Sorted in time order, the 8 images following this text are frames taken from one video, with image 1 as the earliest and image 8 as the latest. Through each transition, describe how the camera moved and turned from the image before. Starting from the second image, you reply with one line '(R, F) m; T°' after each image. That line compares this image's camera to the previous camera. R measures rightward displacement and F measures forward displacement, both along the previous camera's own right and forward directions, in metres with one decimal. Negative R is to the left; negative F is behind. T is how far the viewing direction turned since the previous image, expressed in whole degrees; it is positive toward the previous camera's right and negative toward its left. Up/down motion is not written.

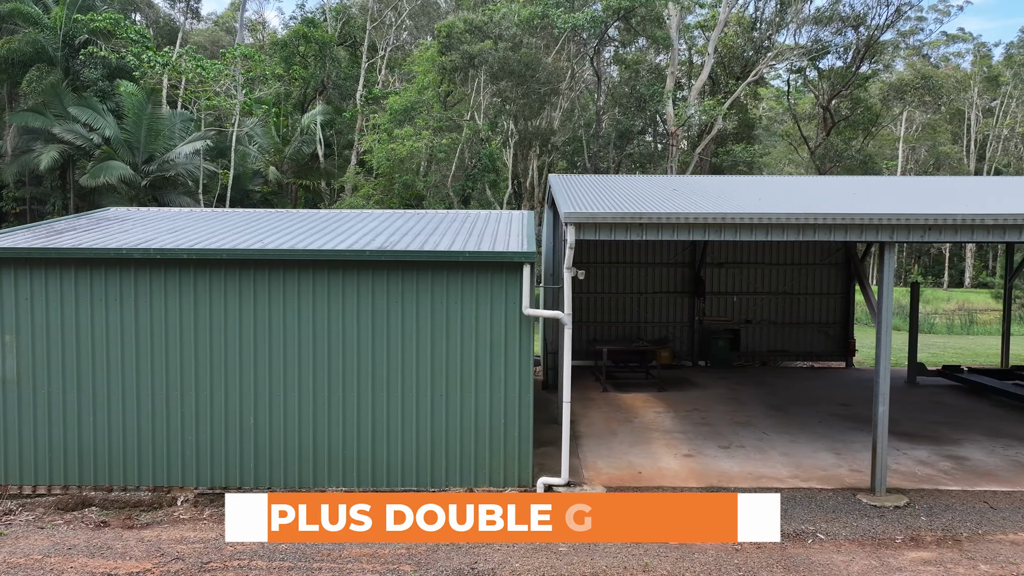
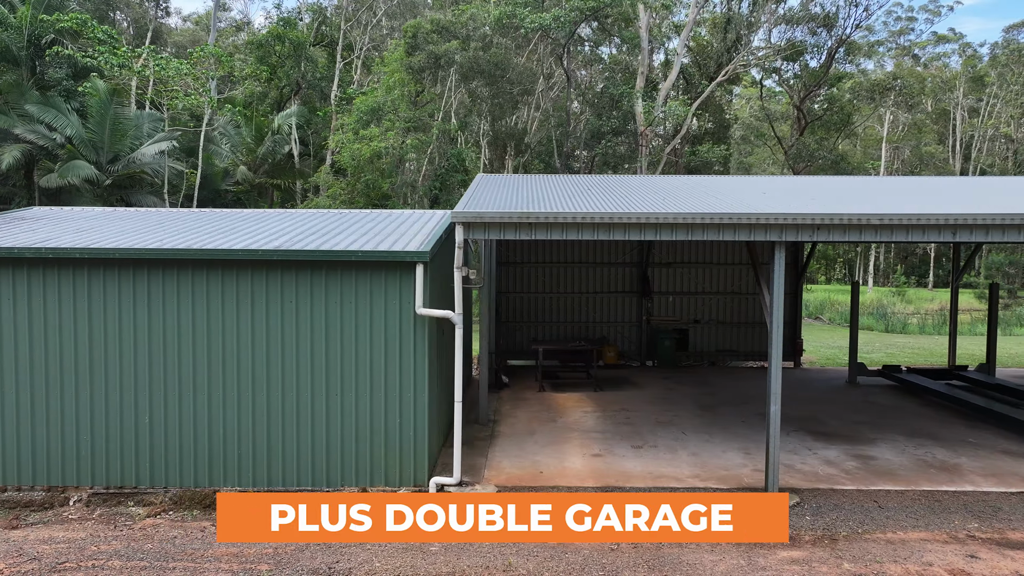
(+0.6, 0.0) m; 0°
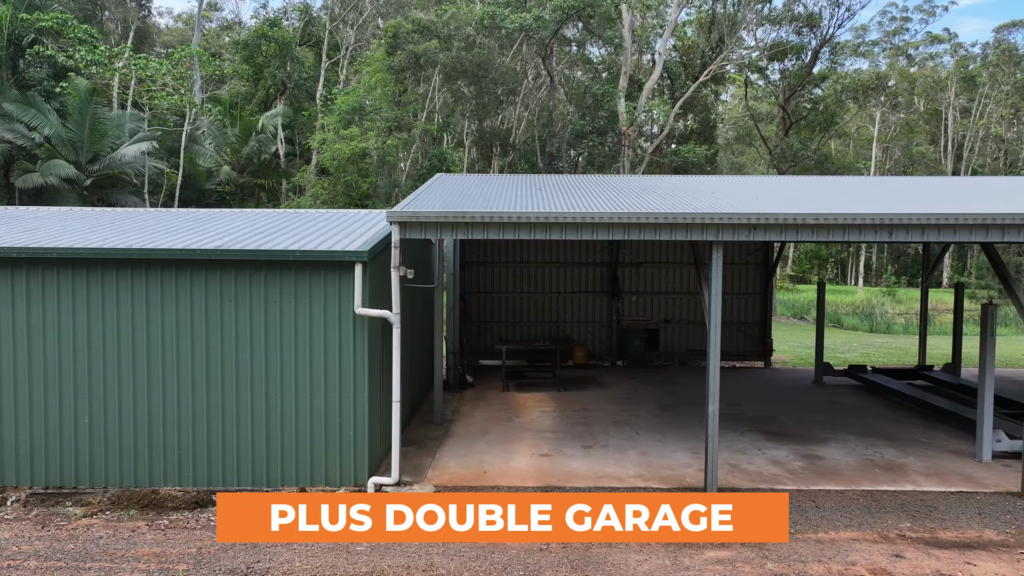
(+0.3, 0.0) m; 0°
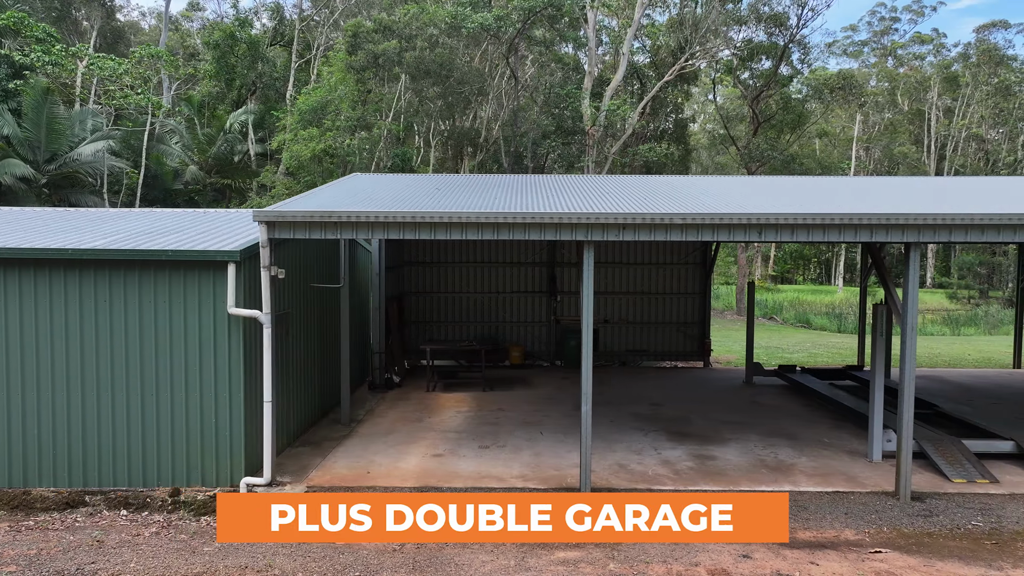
(+0.7, 0.0) m; 0°
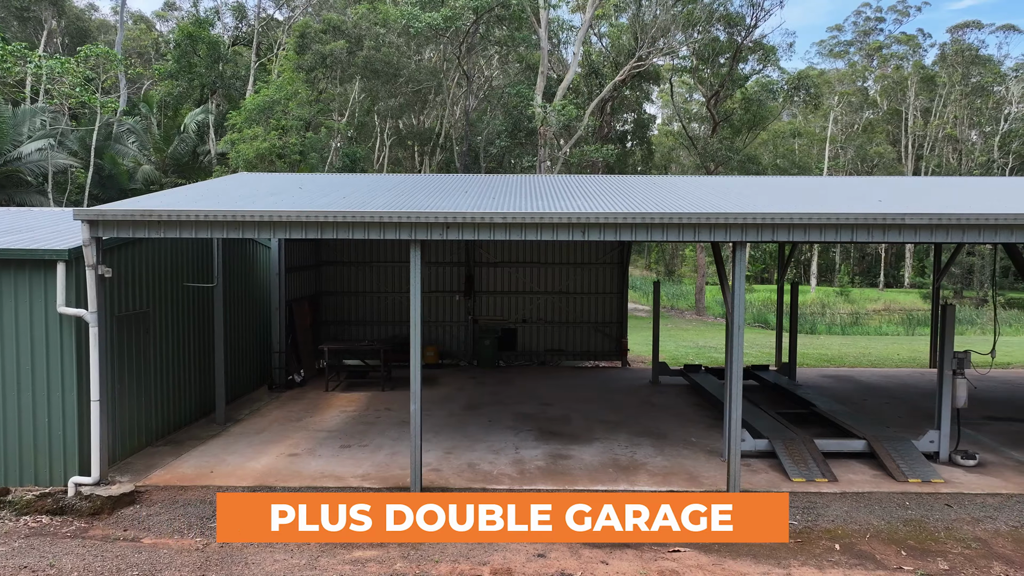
(+0.9, 0.0) m; 0°
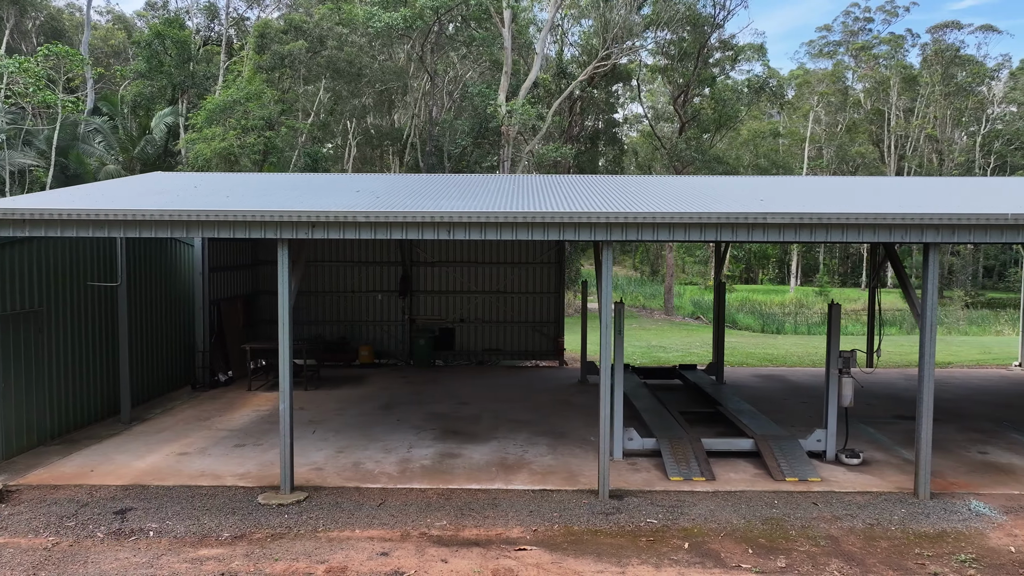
(+0.7, 0.0) m; 0°
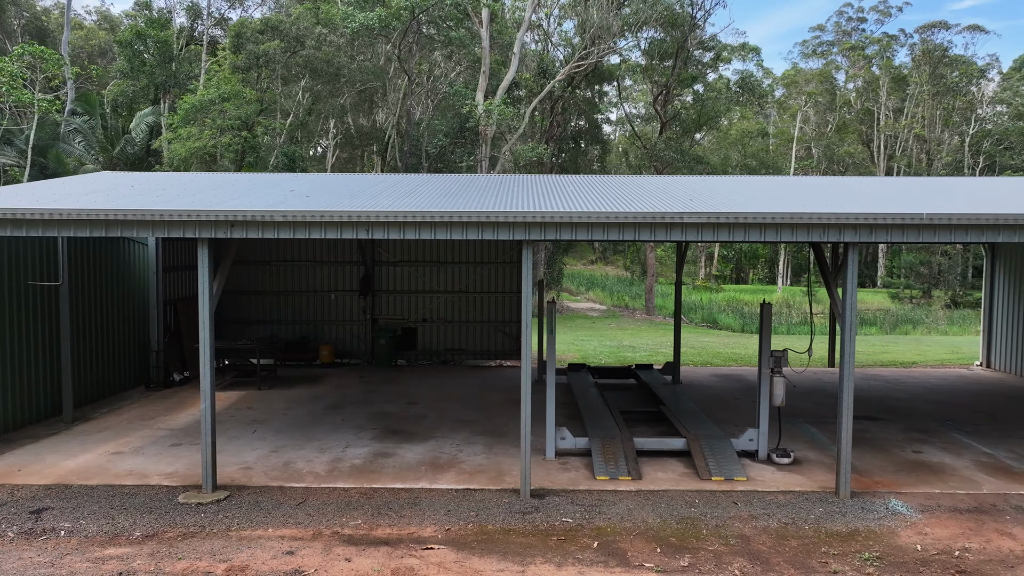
(+0.4, 0.0) m; 0°
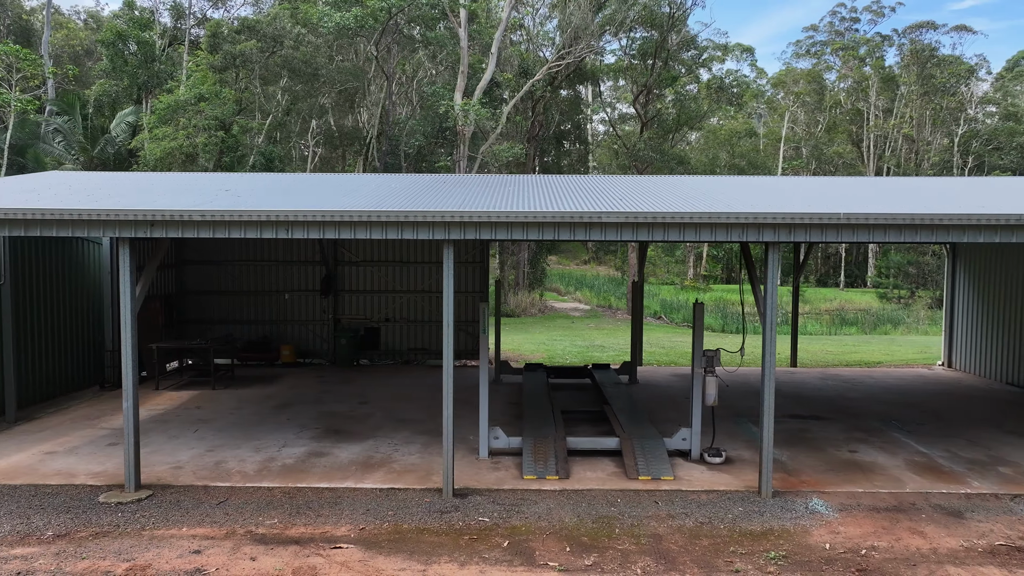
(+0.4, 0.0) m; 0°
